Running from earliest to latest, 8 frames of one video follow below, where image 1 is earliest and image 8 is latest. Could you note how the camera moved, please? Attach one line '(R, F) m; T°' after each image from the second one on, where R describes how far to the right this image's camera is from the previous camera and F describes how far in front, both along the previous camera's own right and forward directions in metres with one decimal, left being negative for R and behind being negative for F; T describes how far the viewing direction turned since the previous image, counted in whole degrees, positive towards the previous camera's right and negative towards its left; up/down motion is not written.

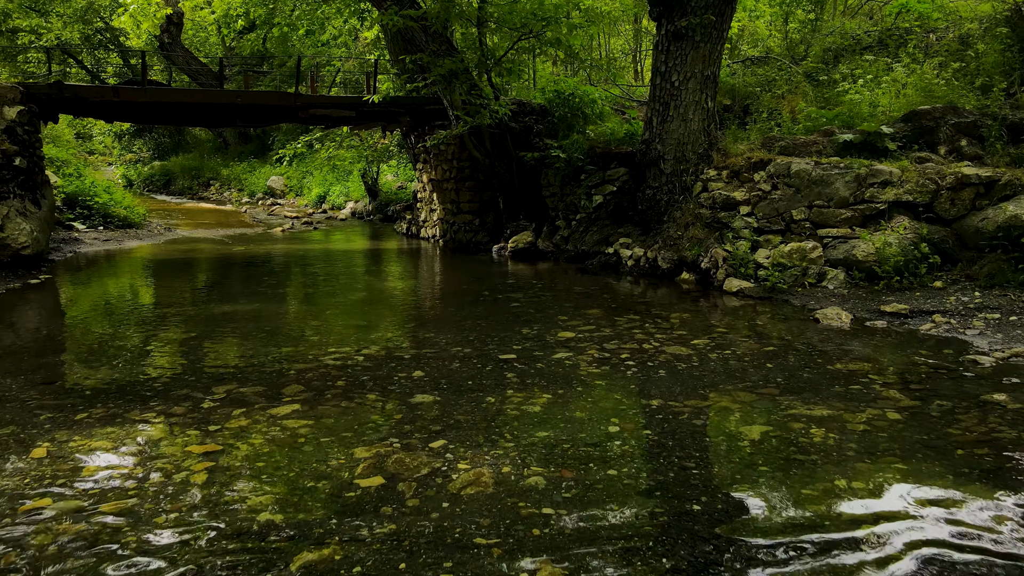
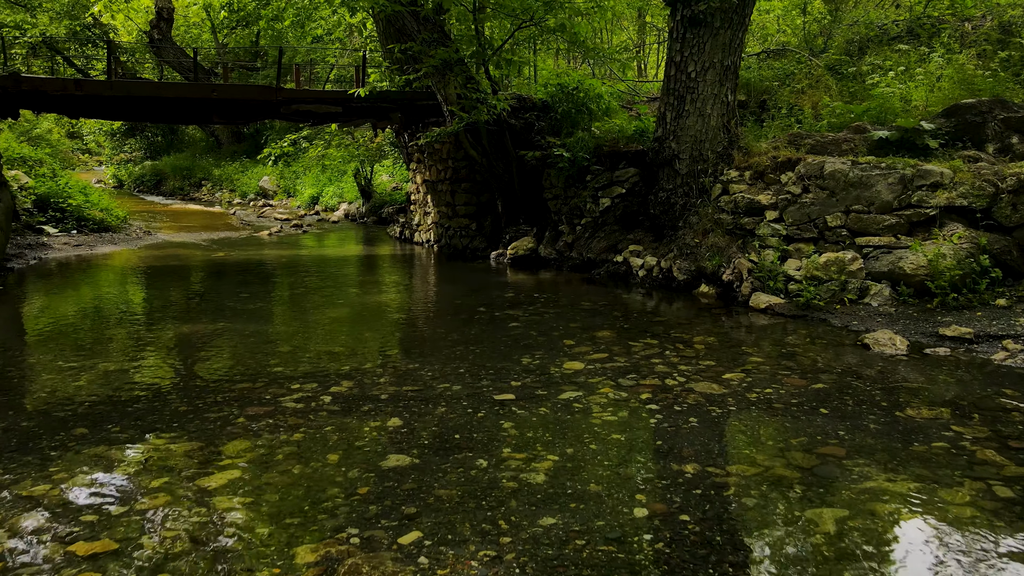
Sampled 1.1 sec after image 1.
(0.0, +0.9) m; 0°
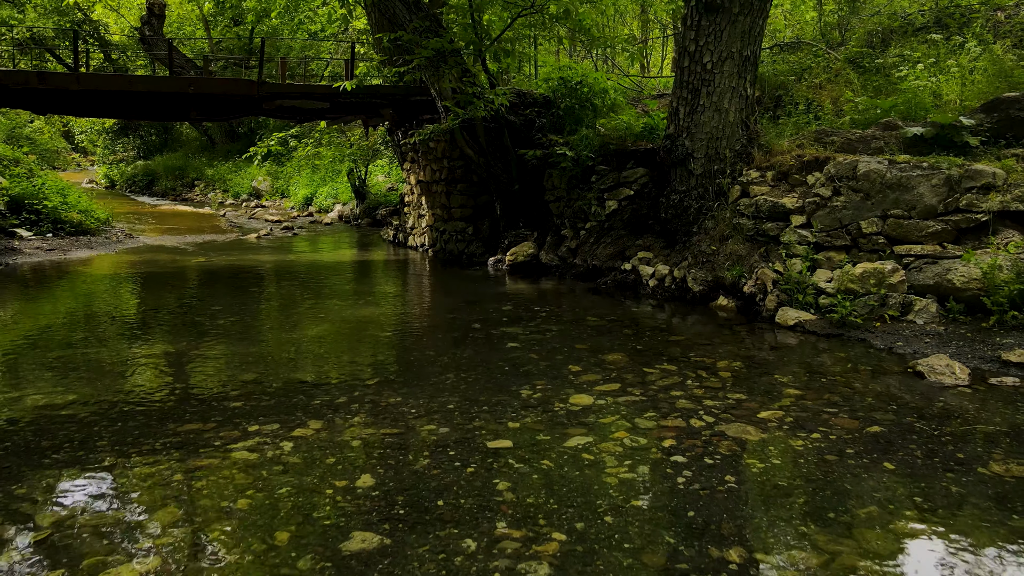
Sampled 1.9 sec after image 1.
(0.0, +0.7) m; 0°
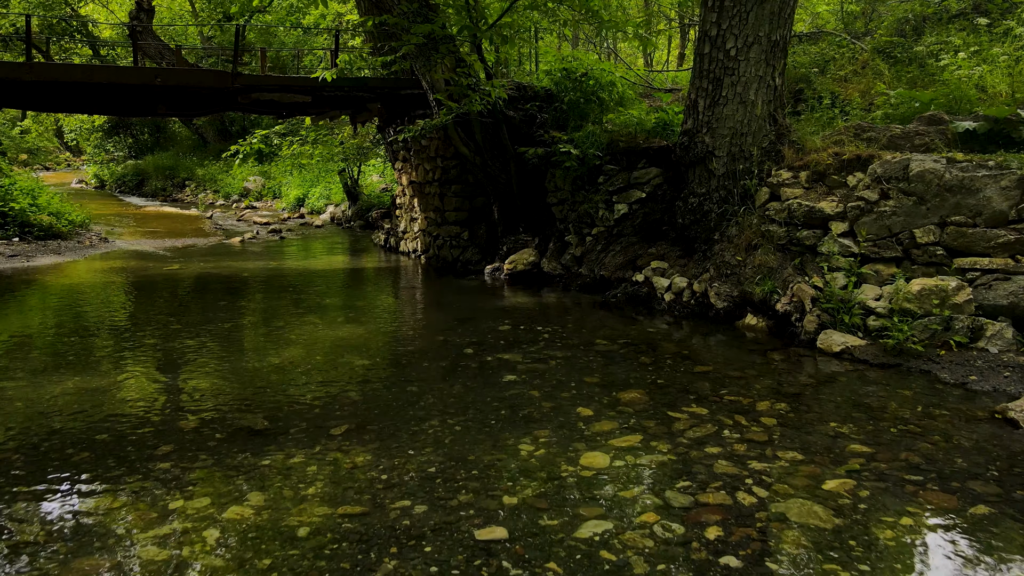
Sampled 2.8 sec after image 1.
(0.0, +0.9) m; 0°
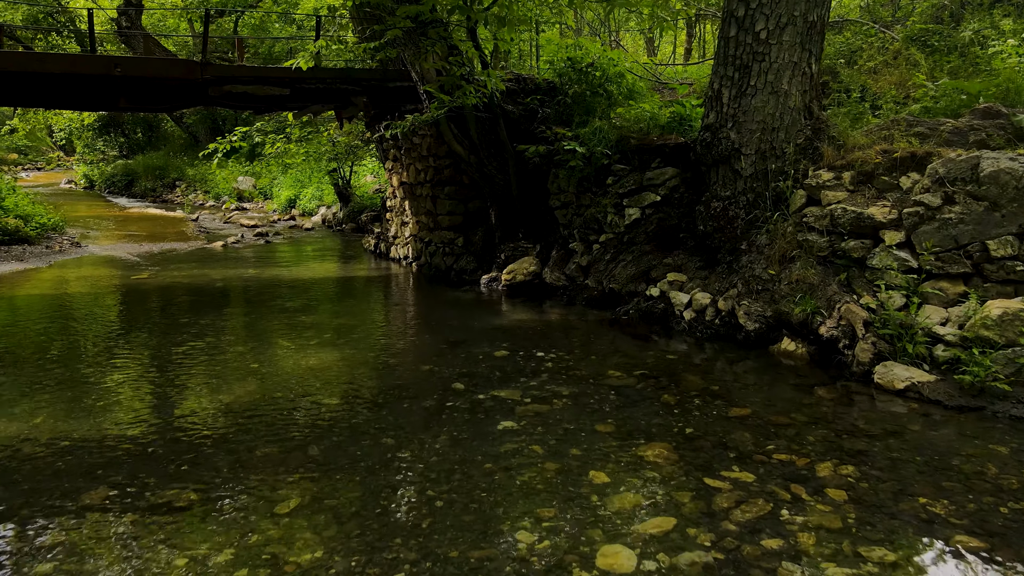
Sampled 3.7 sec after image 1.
(0.0, +0.9) m; 0°
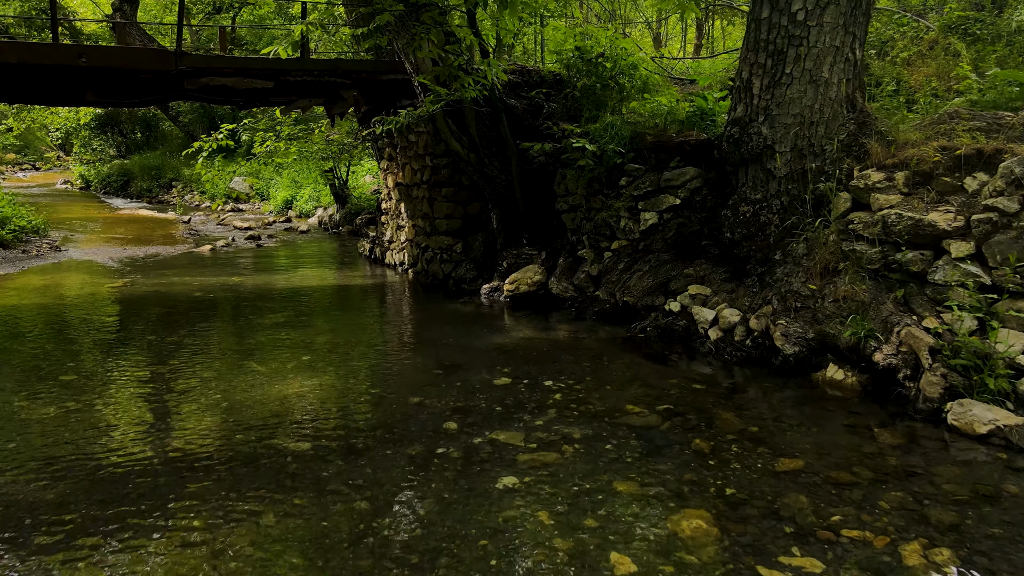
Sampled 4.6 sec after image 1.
(0.0, +0.7) m; 0°
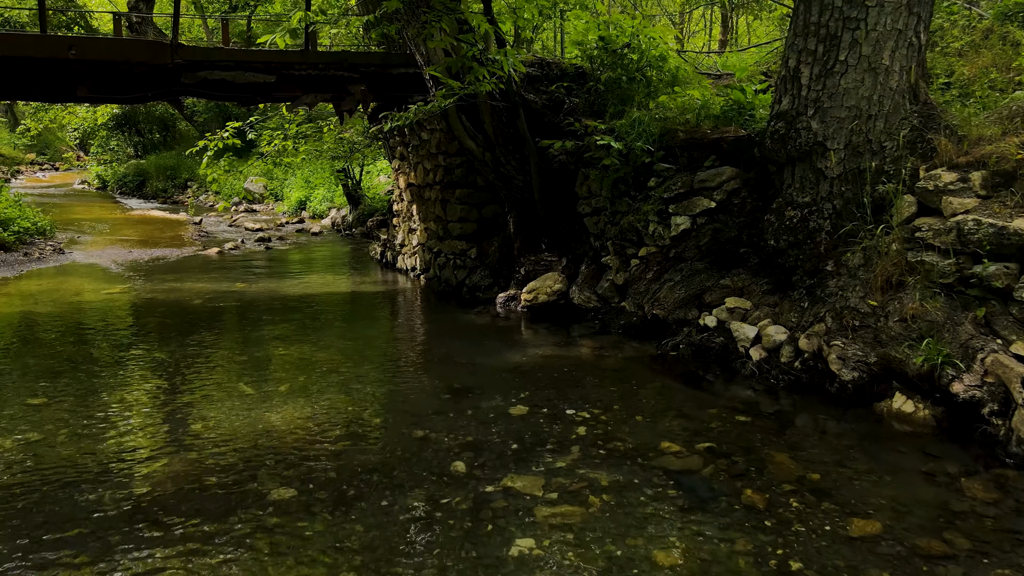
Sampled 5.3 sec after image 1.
(0.0, +0.6) m; -1°
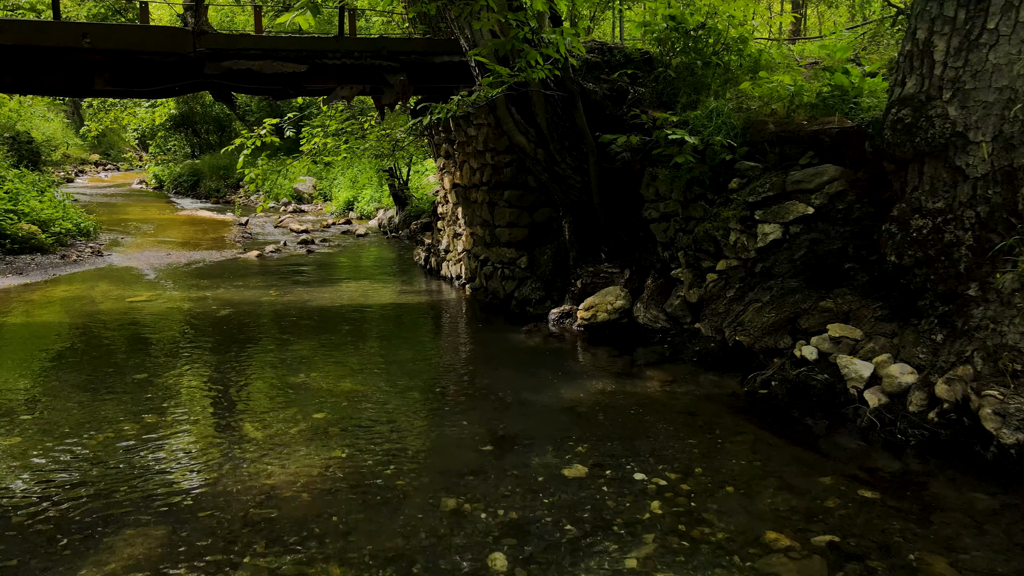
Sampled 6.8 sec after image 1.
(0.0, +0.9) m; -4°
